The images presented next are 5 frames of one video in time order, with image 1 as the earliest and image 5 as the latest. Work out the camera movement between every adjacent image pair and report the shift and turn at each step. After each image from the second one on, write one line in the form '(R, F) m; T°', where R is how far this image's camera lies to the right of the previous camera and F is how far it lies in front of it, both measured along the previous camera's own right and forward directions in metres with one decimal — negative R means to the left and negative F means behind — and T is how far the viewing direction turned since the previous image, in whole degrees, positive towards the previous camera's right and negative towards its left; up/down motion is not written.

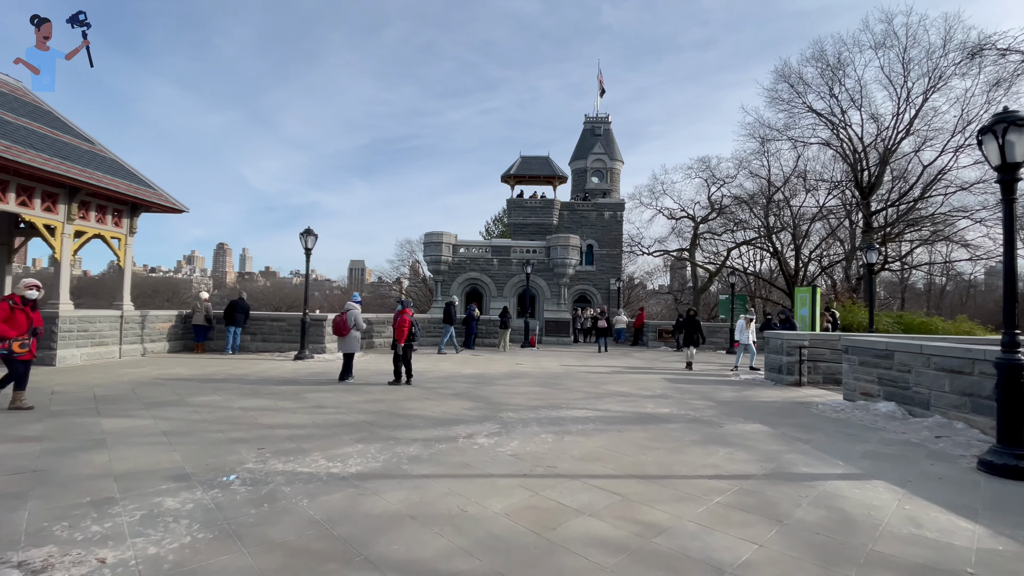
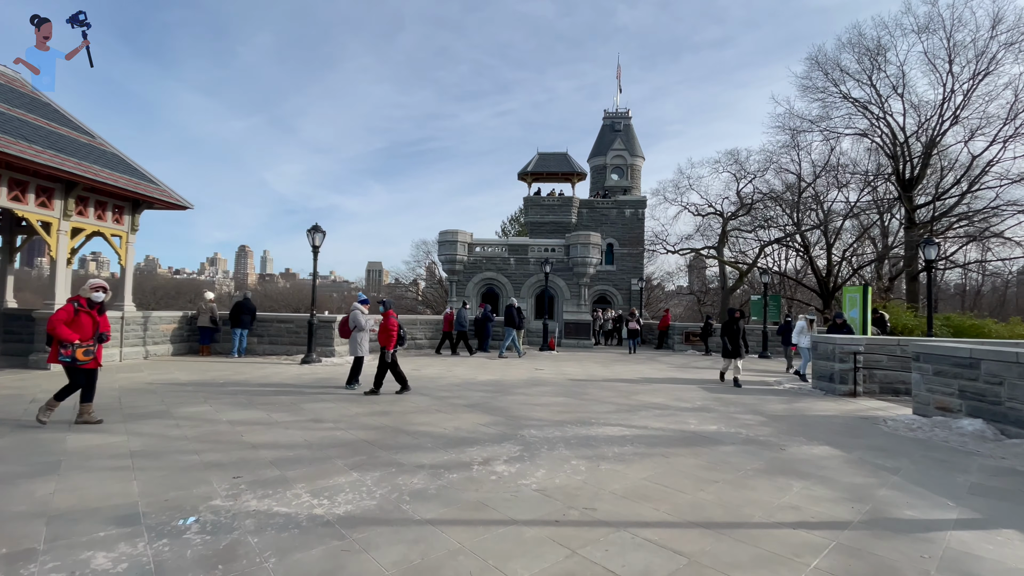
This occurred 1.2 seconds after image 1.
(-0.1, +1.0) m; -2°
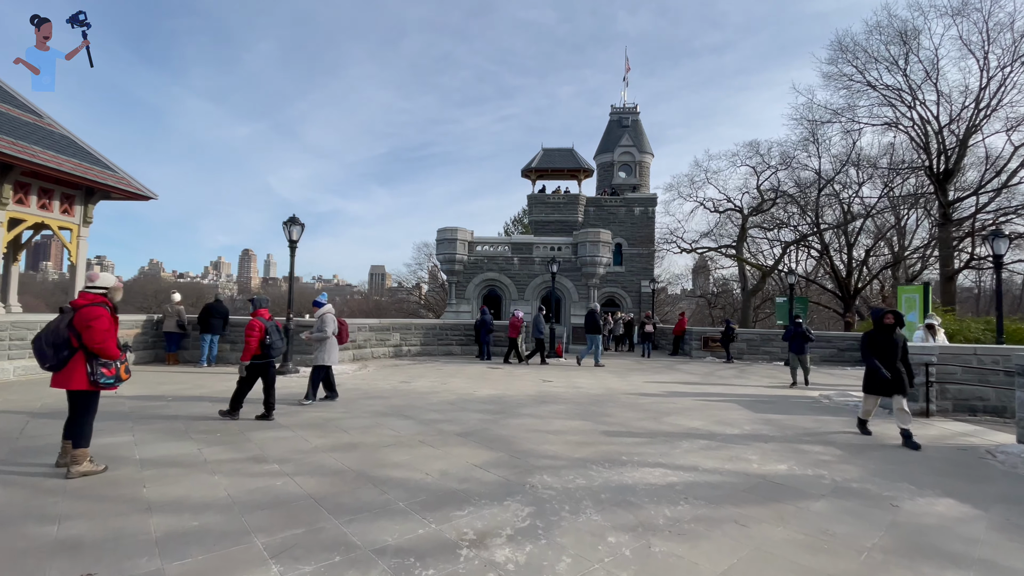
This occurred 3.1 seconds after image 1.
(0.0, +1.6) m; 0°
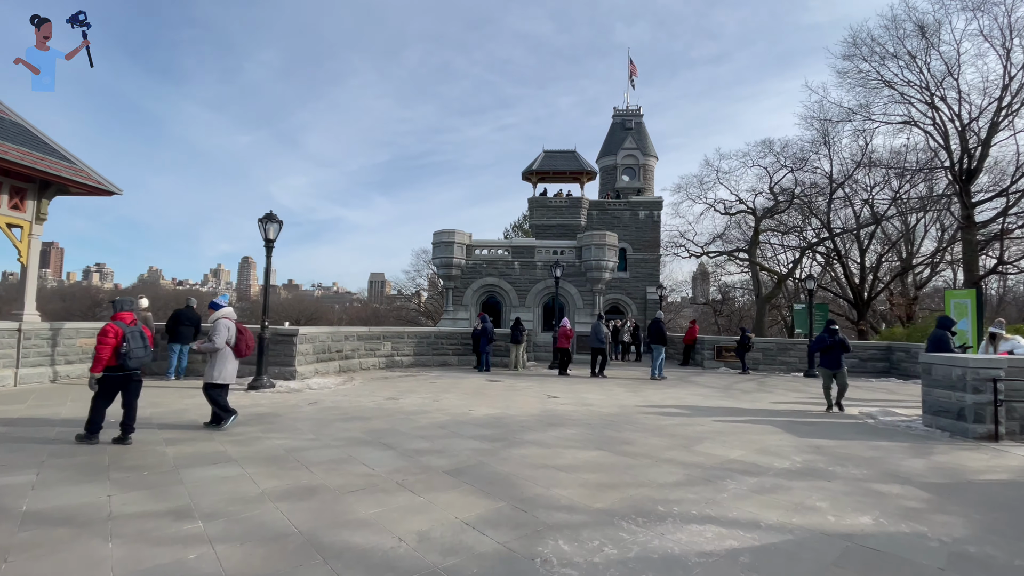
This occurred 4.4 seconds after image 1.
(0.0, +1.2) m; 0°
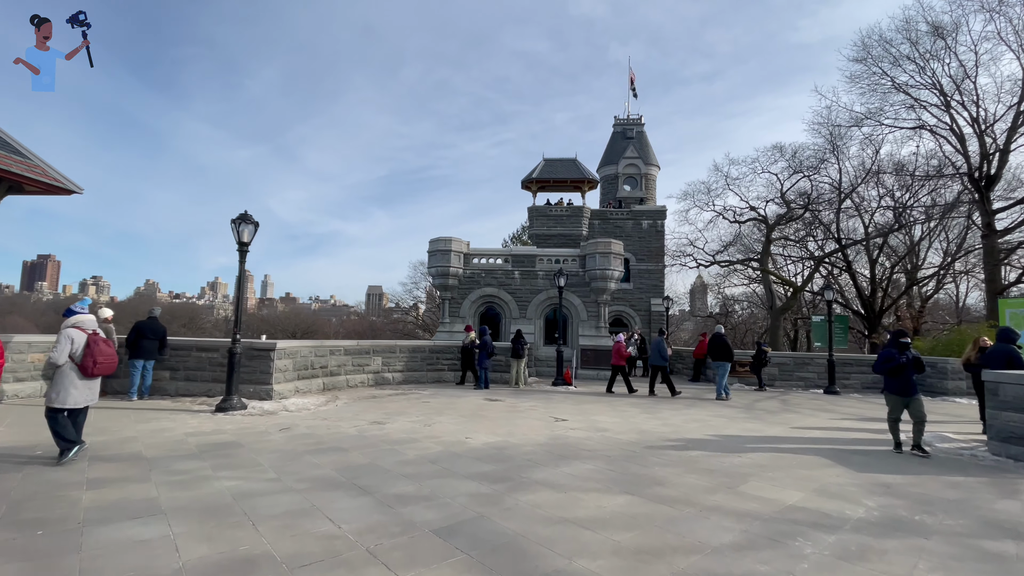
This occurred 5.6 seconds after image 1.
(-0.1, +1.1) m; 0°
